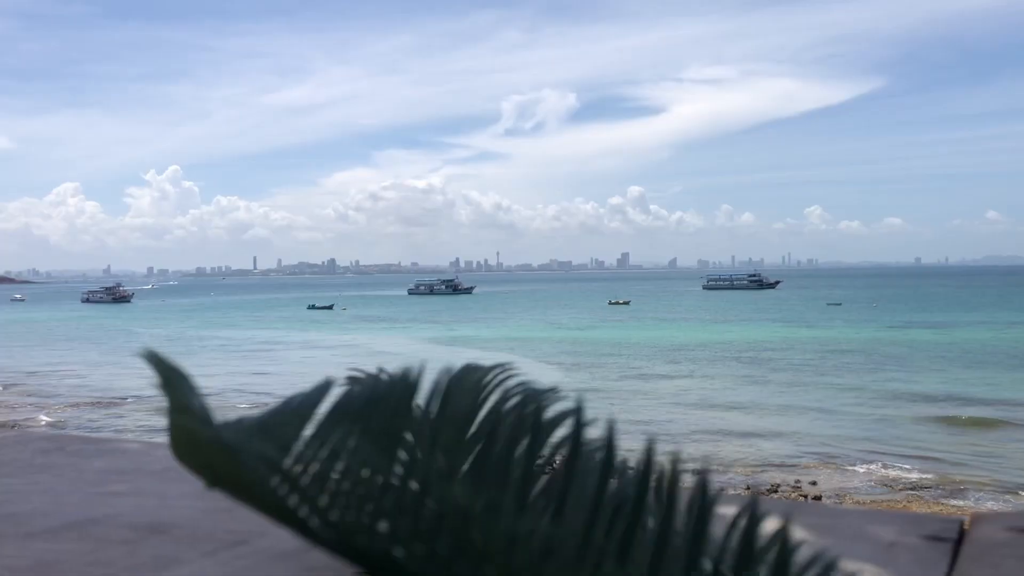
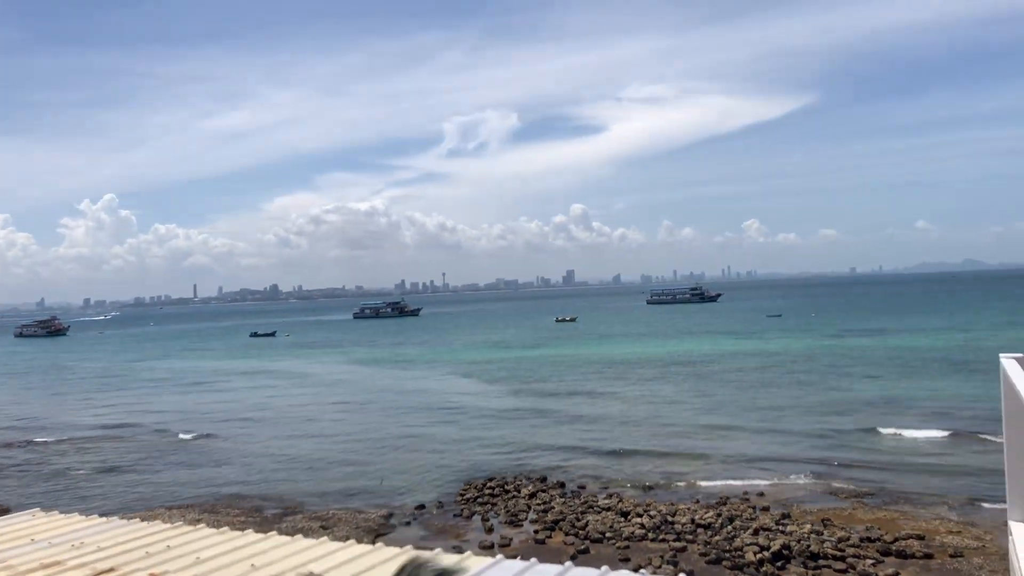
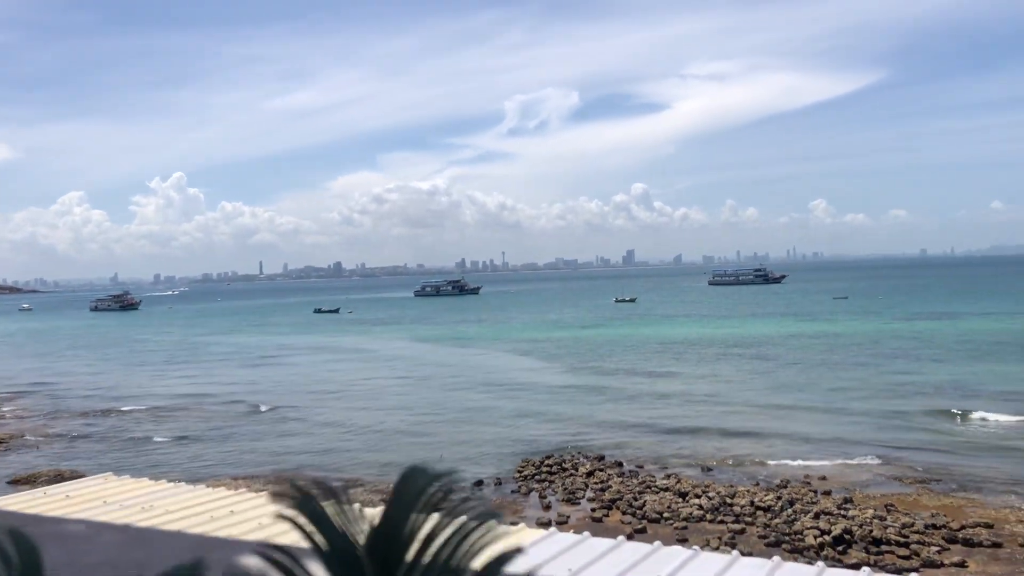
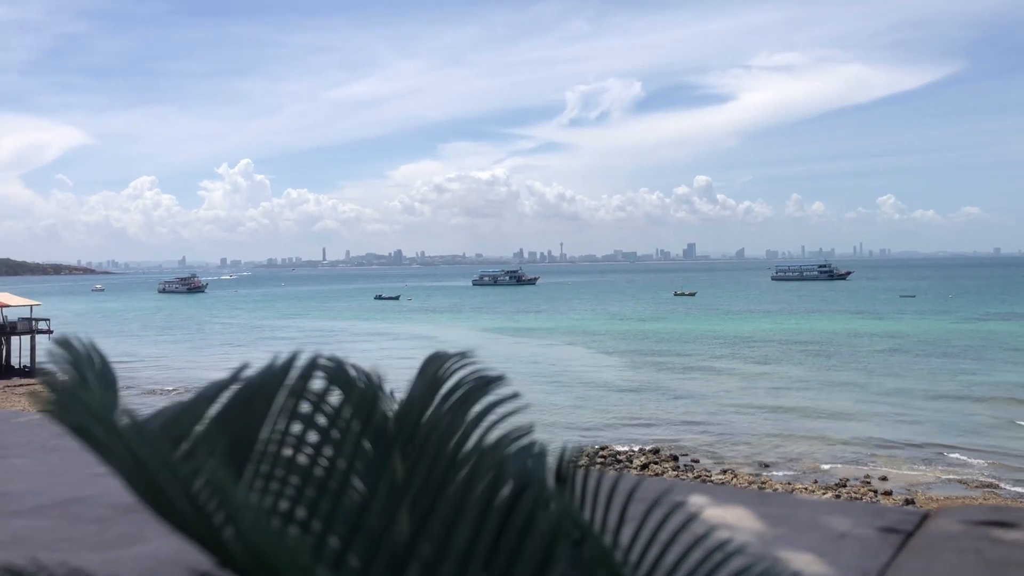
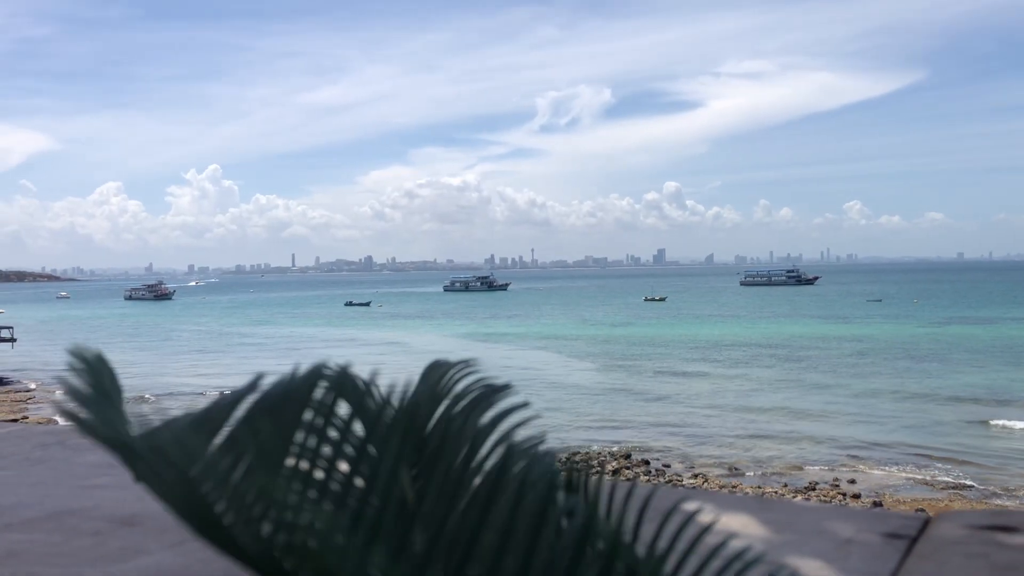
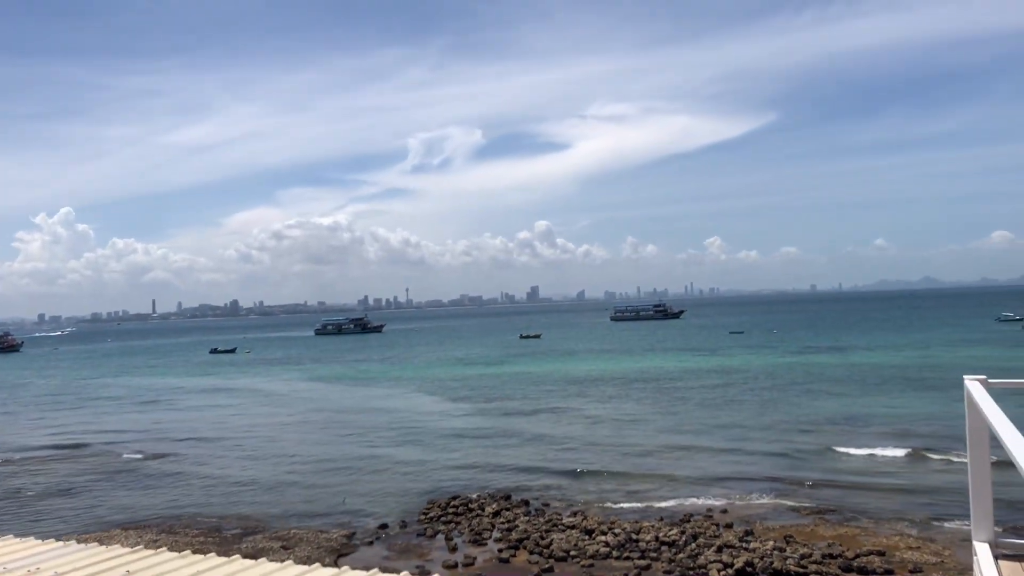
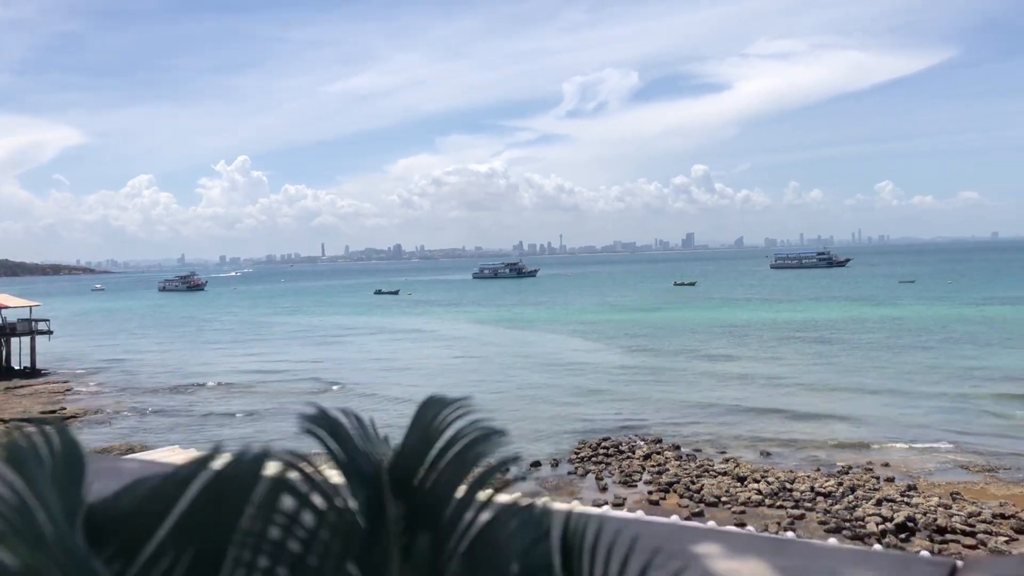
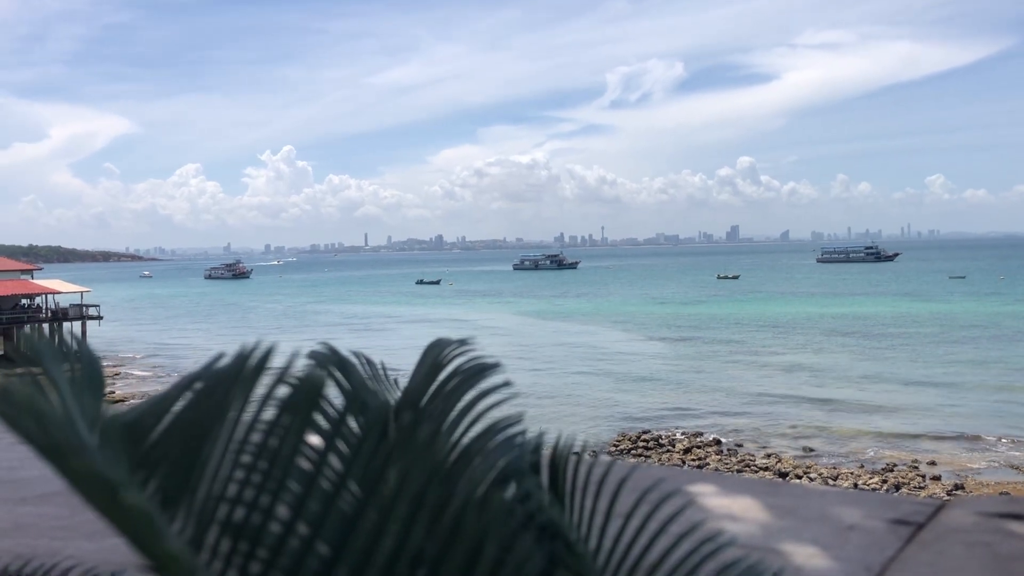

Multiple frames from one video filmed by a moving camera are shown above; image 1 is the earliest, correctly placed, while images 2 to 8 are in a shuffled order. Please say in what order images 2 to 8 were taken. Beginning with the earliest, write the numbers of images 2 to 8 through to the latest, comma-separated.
5, 4, 8, 7, 3, 2, 6
